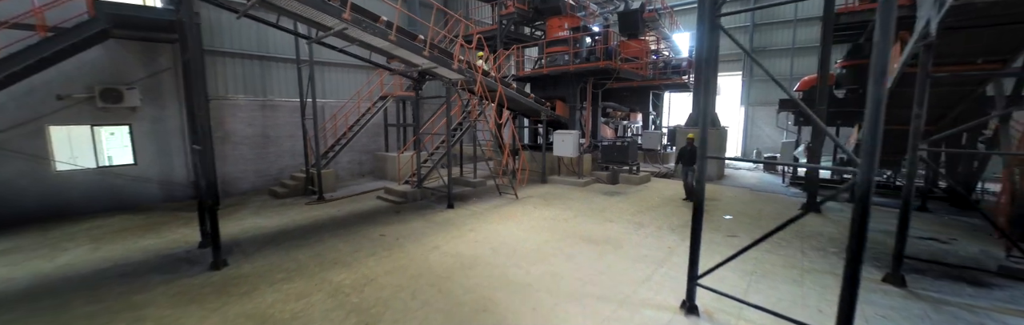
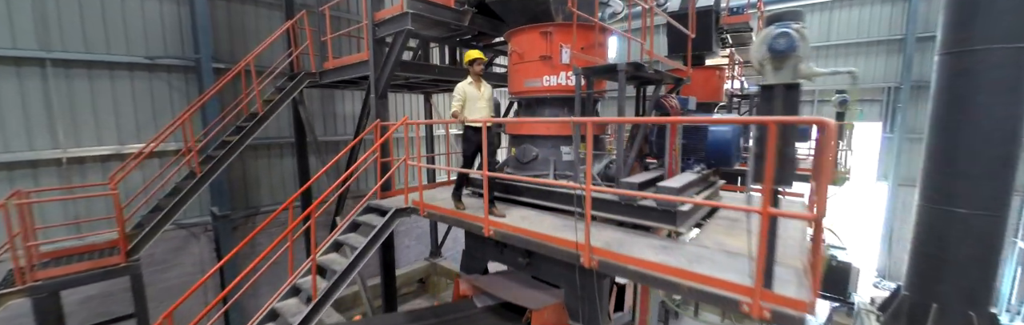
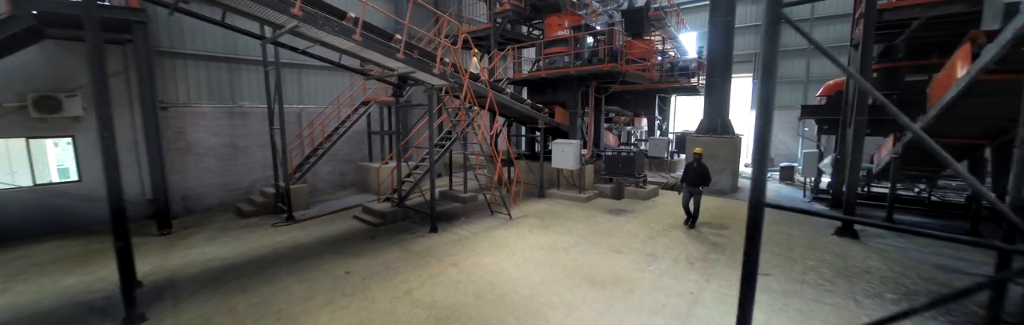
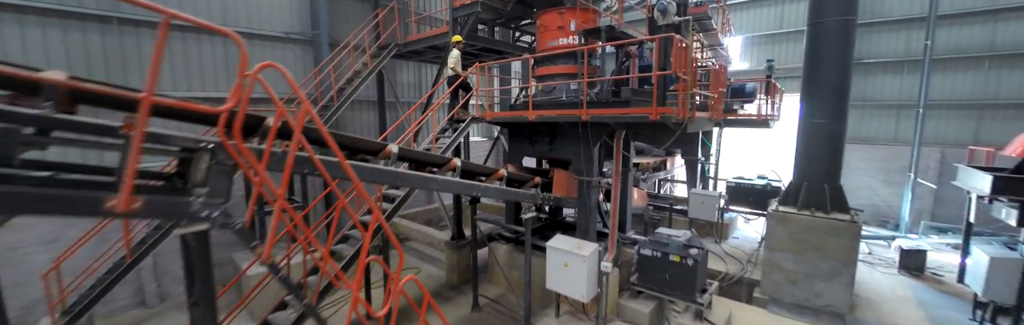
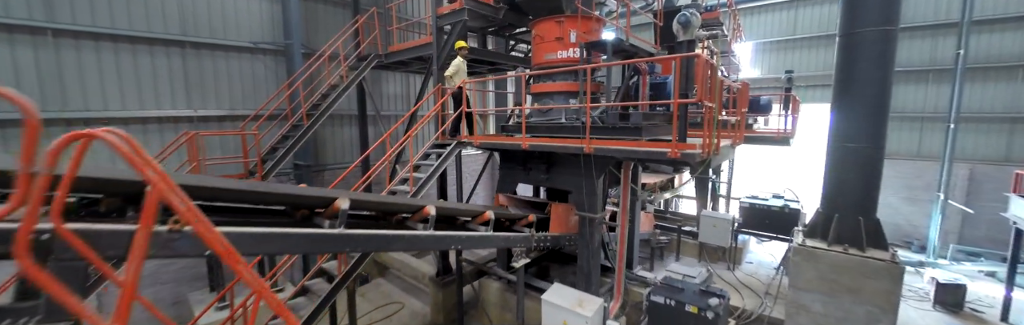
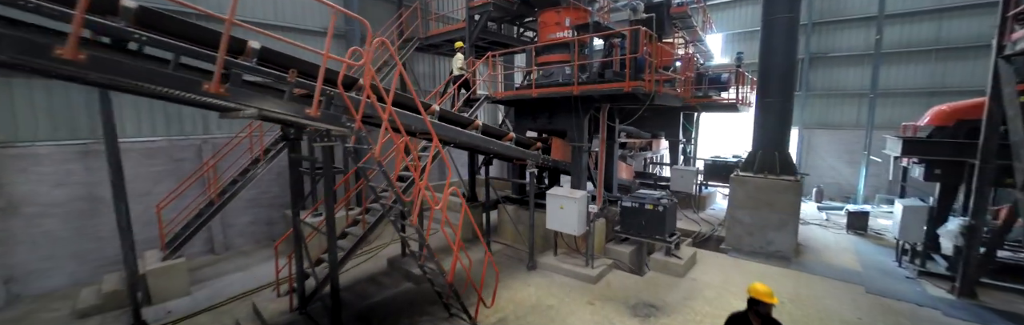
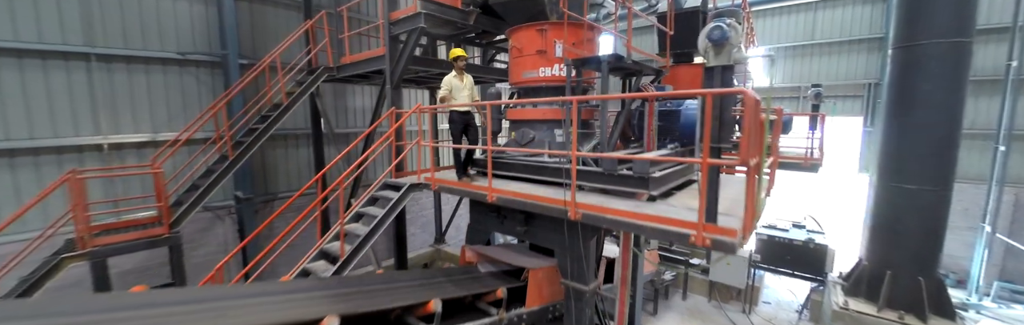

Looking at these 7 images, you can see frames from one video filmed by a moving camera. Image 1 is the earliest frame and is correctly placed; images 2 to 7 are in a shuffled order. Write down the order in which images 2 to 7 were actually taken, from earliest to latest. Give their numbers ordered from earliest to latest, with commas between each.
3, 6, 4, 5, 7, 2
